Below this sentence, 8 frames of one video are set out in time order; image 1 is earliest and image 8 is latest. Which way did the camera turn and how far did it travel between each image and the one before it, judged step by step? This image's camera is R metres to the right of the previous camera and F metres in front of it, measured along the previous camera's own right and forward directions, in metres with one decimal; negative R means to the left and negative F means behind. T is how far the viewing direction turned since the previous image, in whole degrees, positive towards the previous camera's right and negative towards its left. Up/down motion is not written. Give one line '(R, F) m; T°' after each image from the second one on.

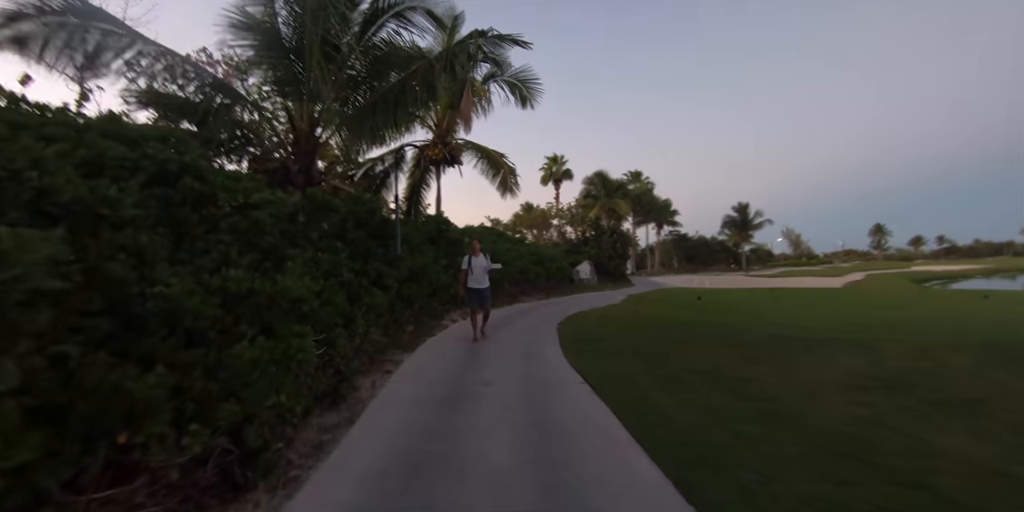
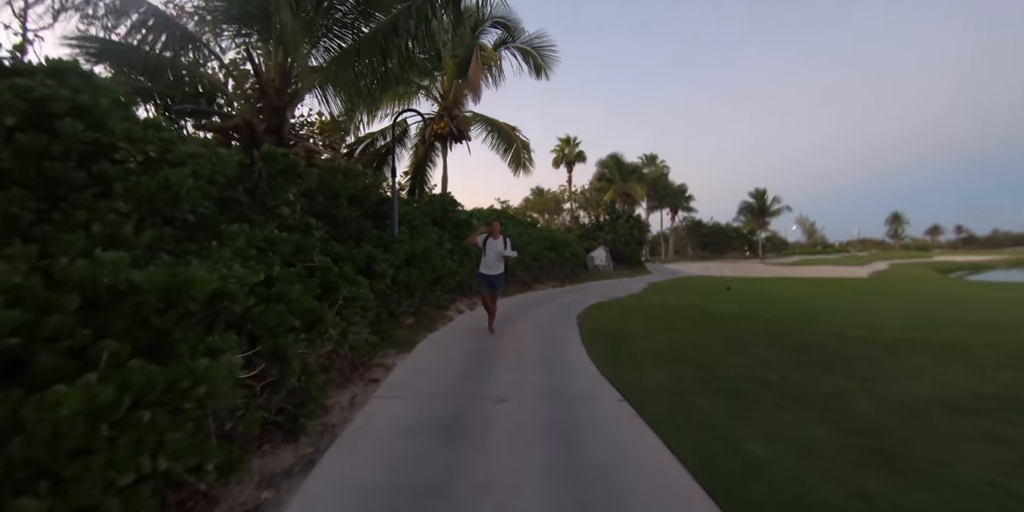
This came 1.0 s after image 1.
(-0.1, +1.4) m; -1°
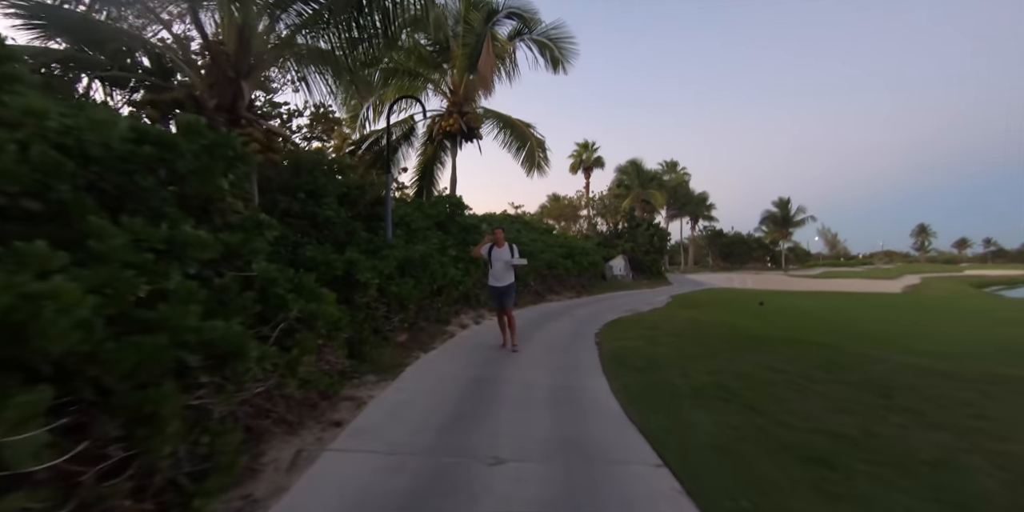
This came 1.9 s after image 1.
(+0.1, +1.2) m; -2°
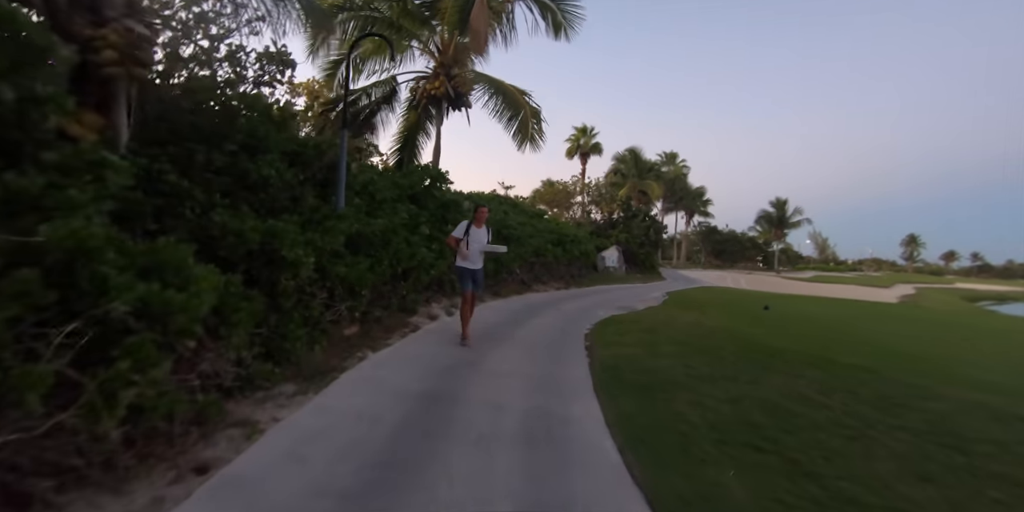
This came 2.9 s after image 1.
(+0.2, +1.3) m; +1°
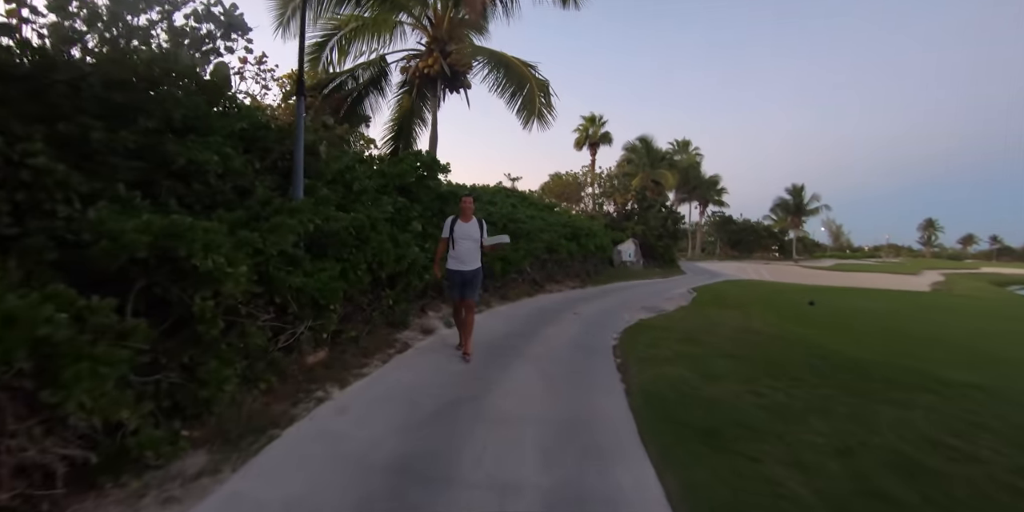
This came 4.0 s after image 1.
(0.0, +1.4) m; -1°
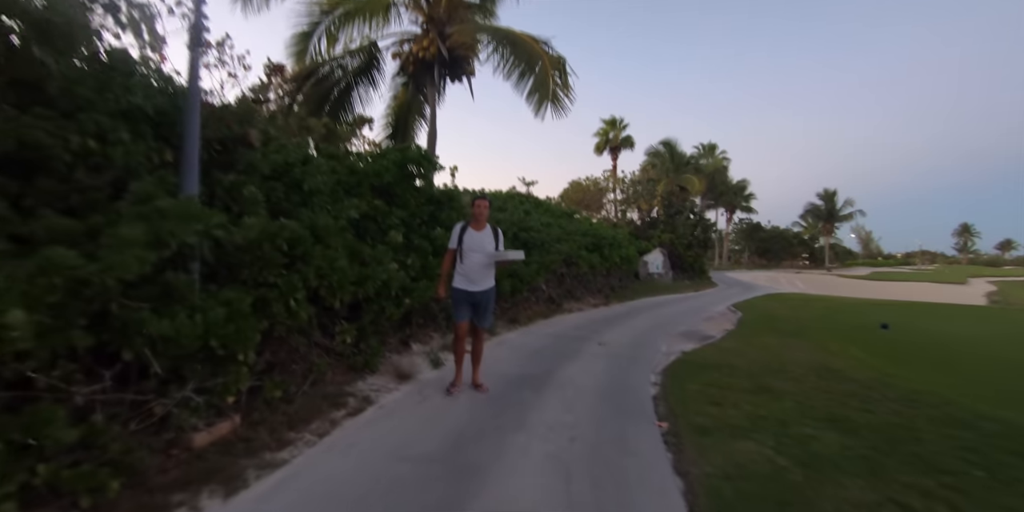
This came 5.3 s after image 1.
(+0.2, +1.6) m; -3°
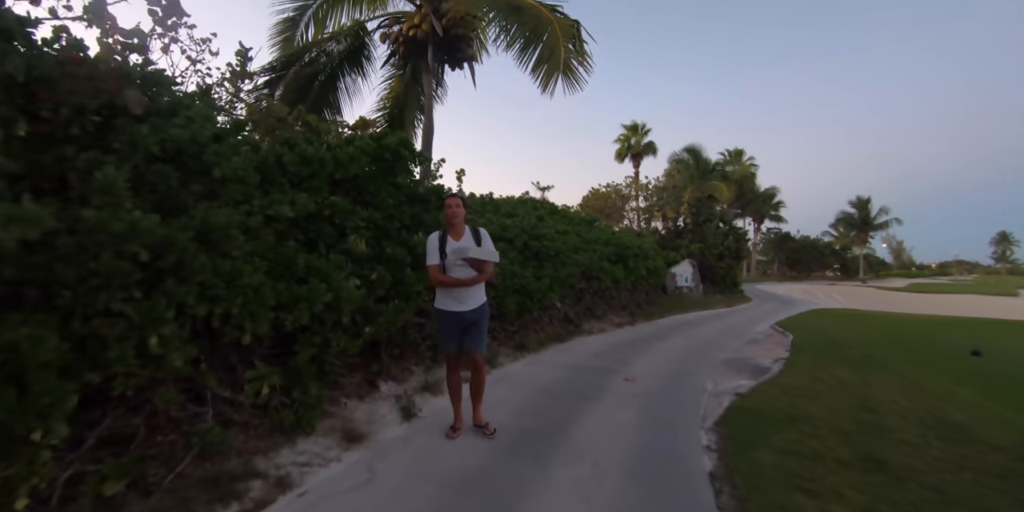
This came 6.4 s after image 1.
(+0.2, +1.3) m; -3°
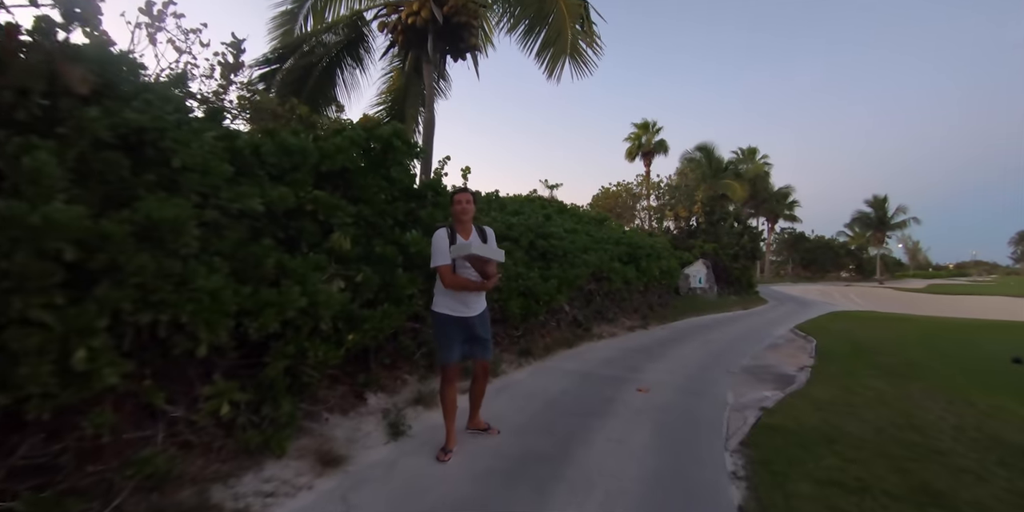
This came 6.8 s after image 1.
(+0.1, +0.4) m; -1°
